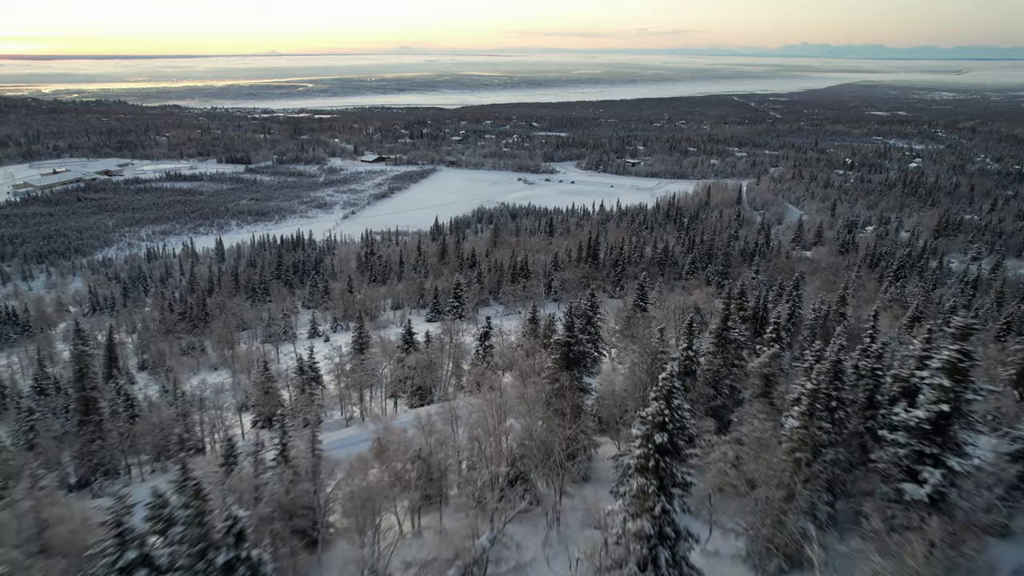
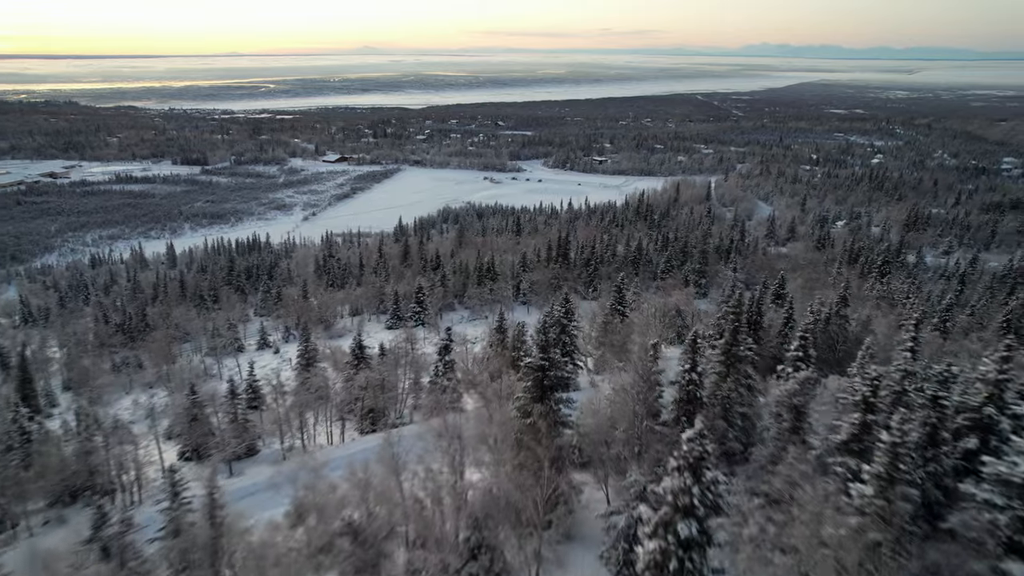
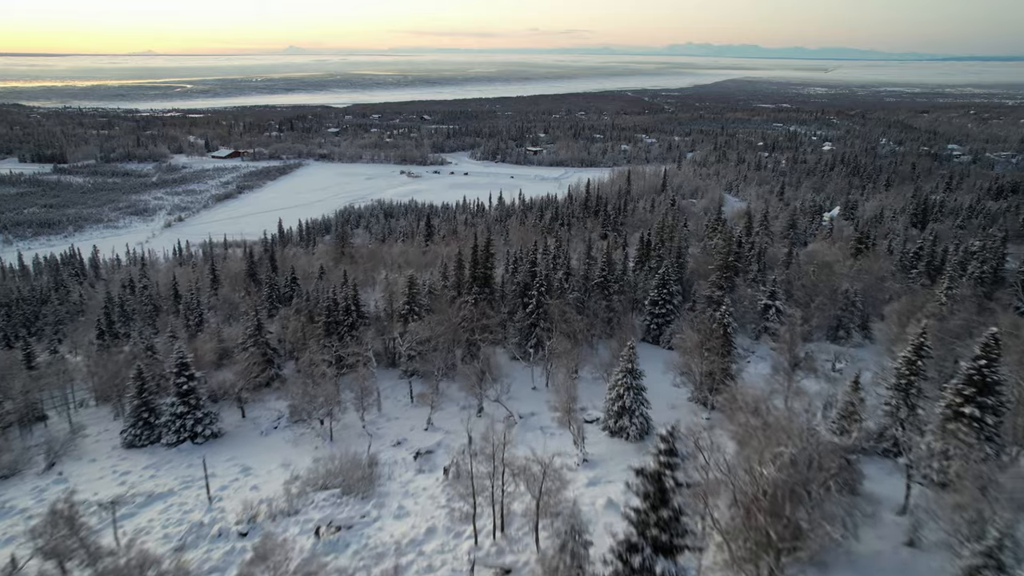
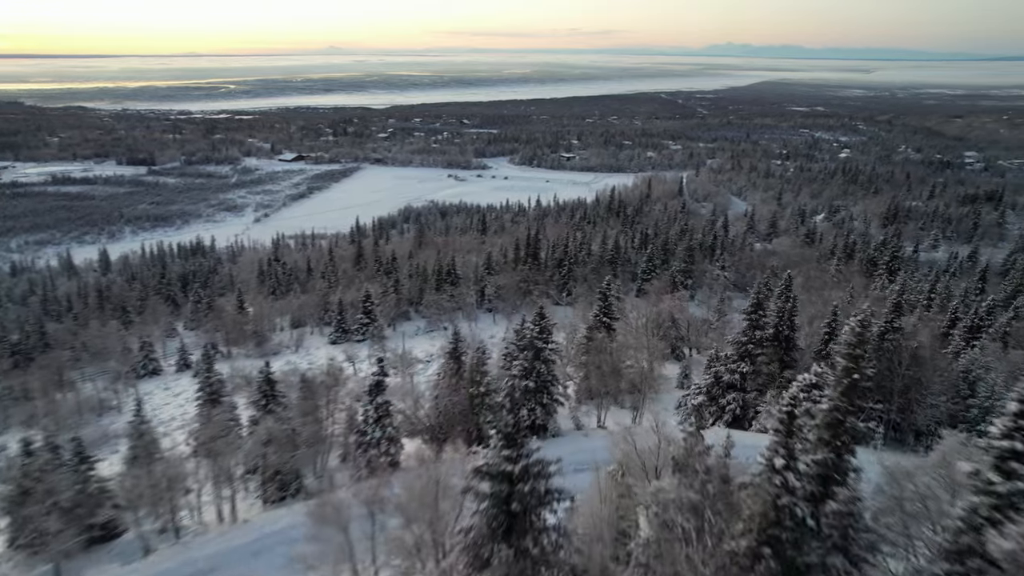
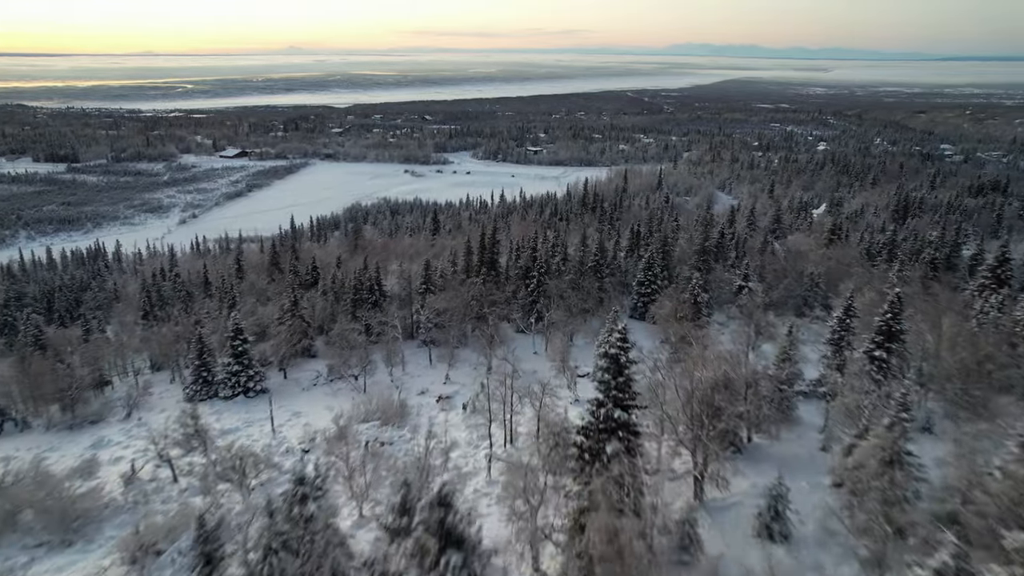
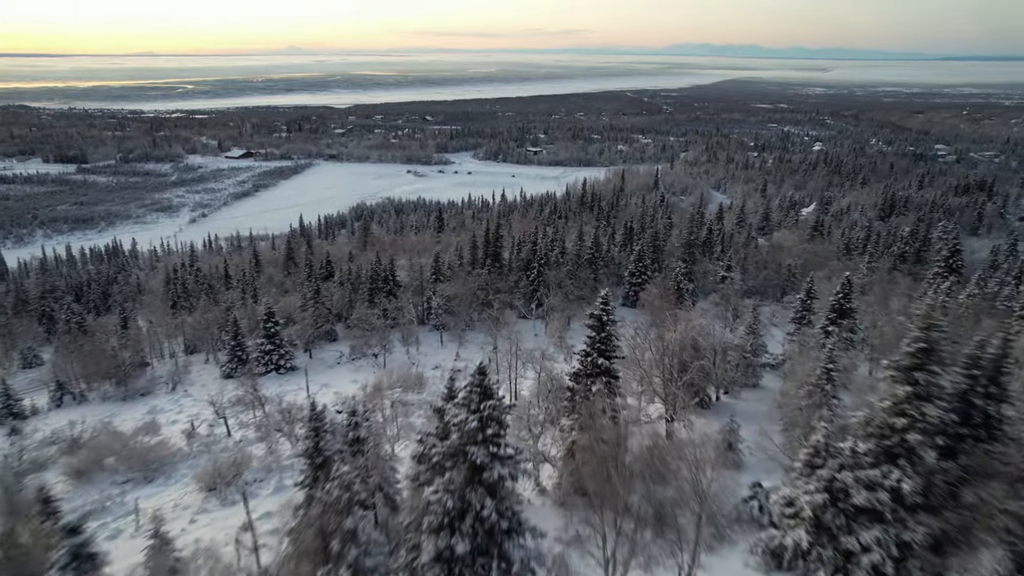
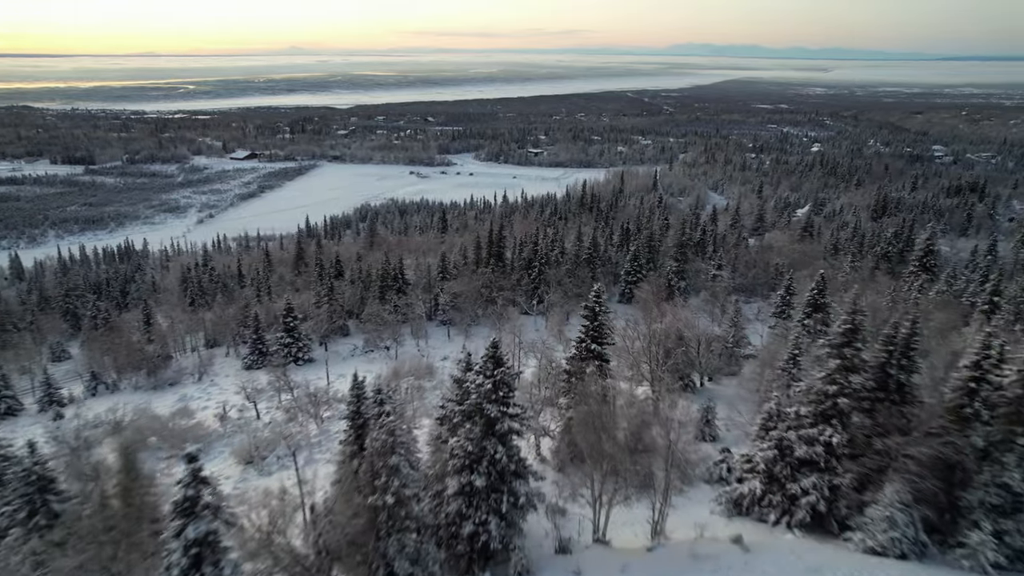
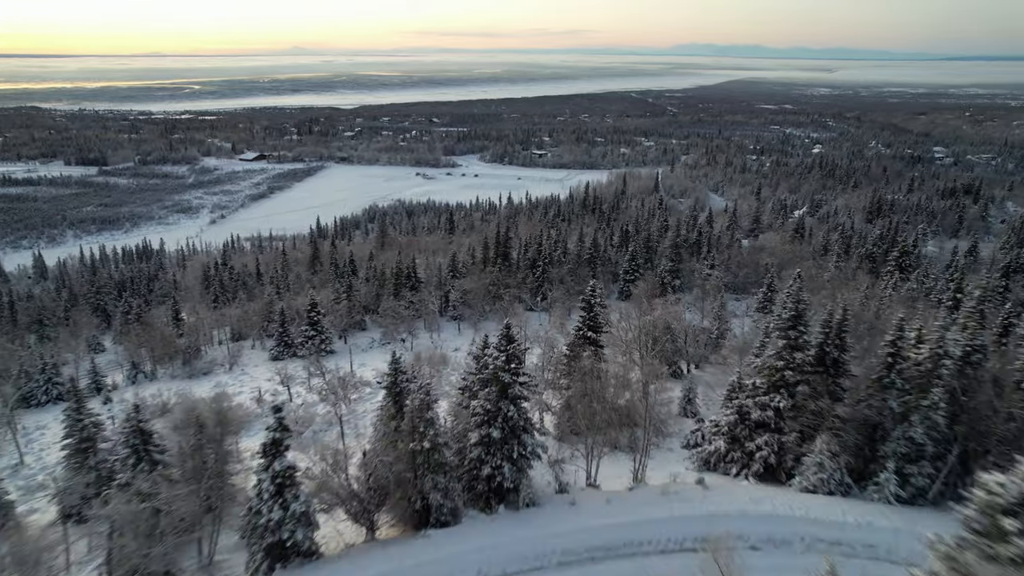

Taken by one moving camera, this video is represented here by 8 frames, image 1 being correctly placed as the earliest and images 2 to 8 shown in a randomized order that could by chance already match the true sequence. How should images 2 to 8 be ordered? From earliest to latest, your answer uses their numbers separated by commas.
2, 4, 8, 7, 6, 5, 3
